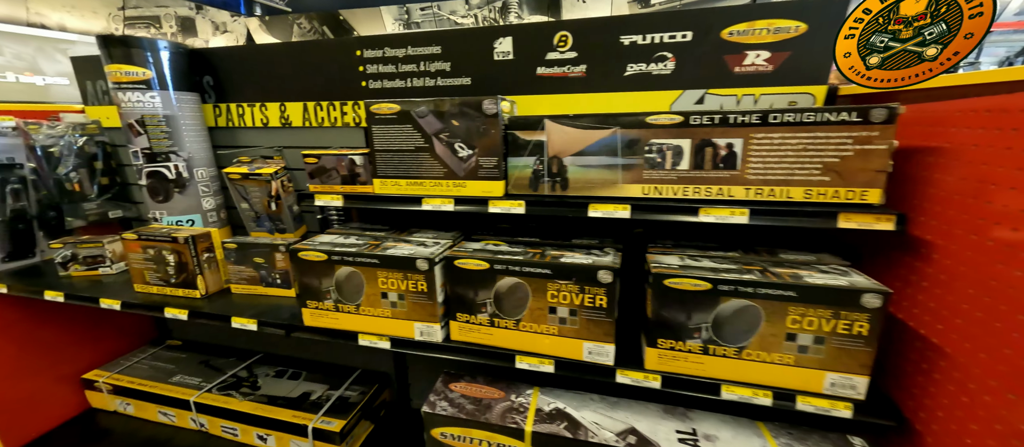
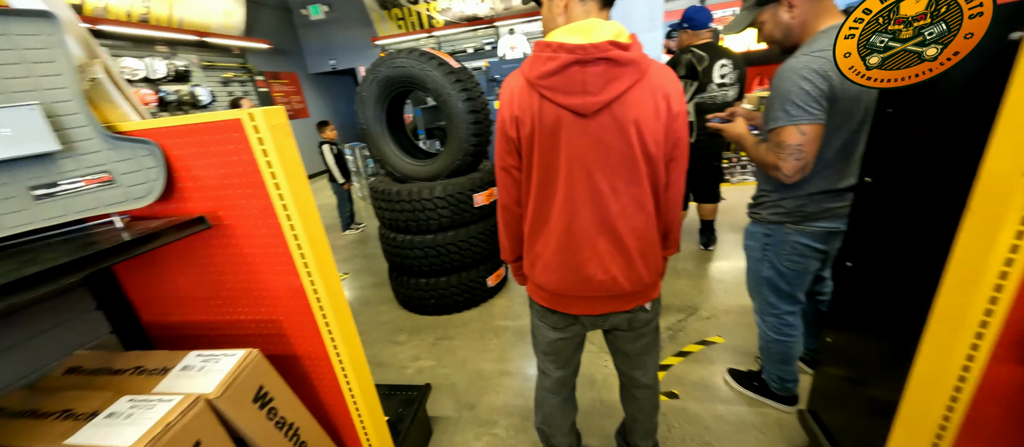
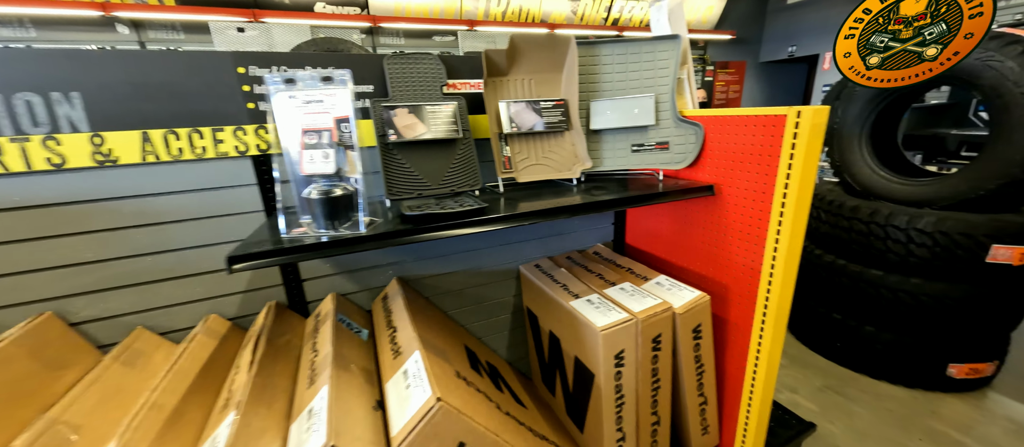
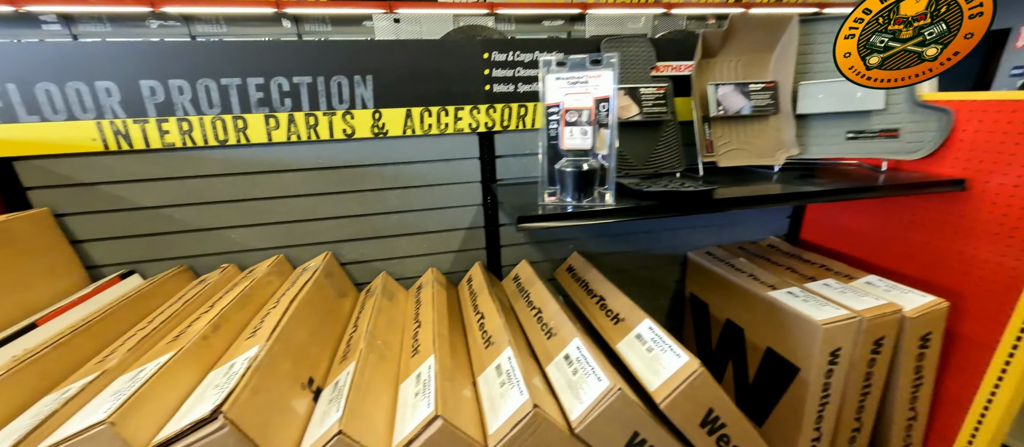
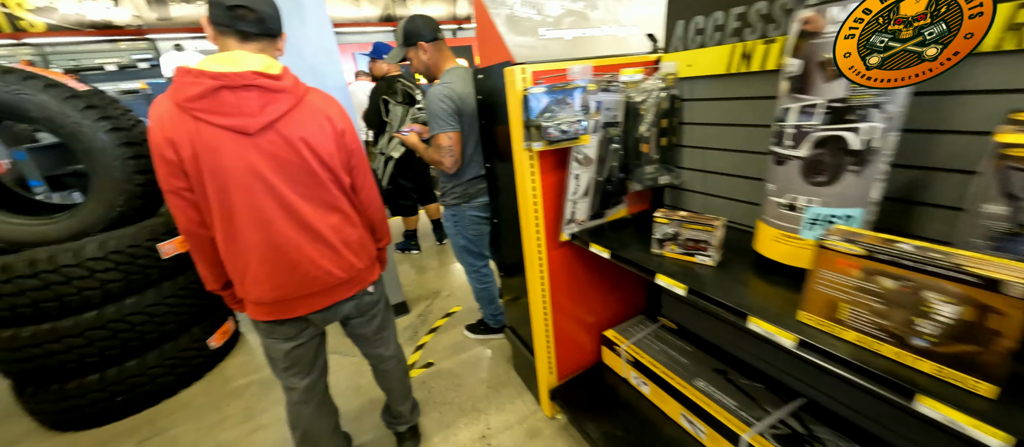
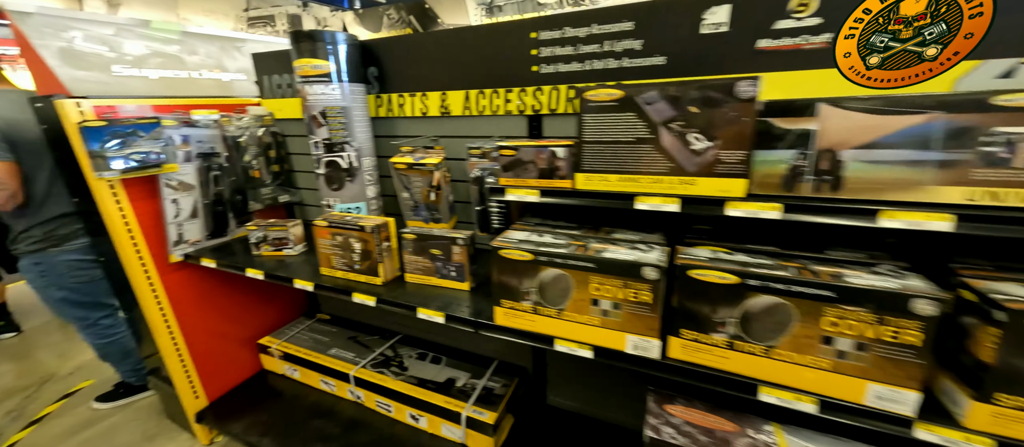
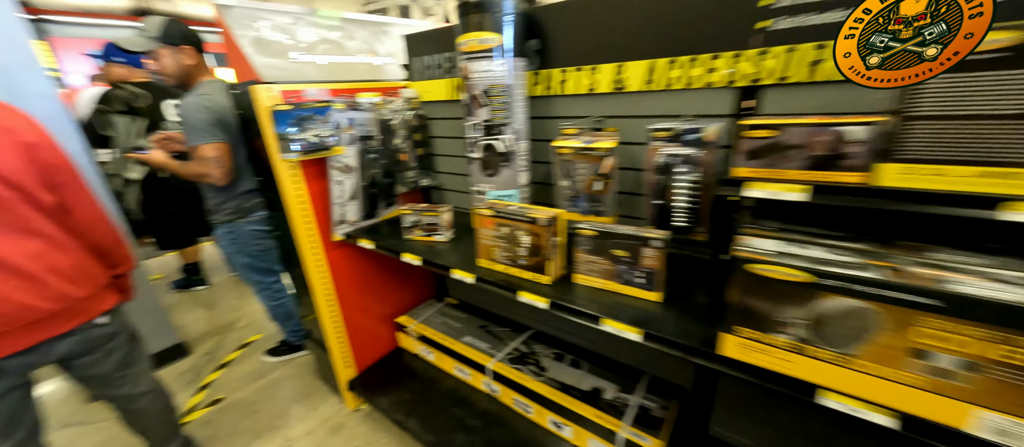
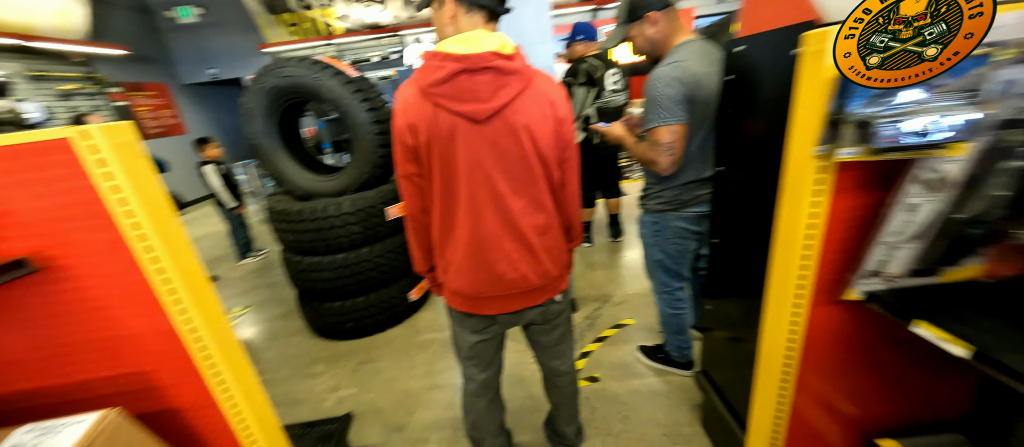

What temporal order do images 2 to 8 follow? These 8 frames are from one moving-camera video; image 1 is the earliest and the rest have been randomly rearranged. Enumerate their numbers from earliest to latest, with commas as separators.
6, 7, 5, 8, 2, 3, 4
